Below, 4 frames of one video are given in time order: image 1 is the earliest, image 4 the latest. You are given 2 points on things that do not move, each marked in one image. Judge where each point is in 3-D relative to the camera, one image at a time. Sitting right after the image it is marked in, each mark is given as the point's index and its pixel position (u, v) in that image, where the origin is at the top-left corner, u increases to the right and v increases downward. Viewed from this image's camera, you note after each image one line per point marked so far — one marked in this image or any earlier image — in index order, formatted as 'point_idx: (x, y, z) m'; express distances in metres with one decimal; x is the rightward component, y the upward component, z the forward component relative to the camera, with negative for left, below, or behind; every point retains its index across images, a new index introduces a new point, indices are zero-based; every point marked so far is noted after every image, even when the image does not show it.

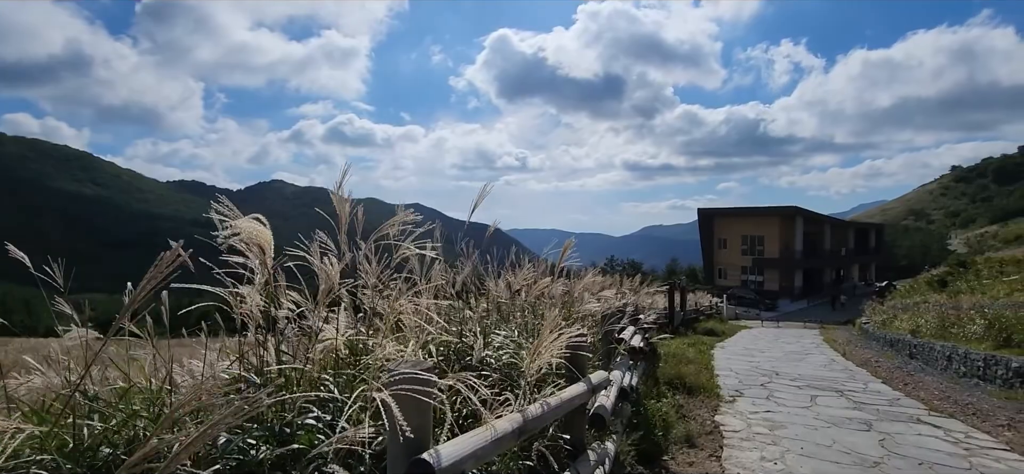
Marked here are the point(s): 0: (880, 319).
0: (+11.5, -2.6, +18.0) m
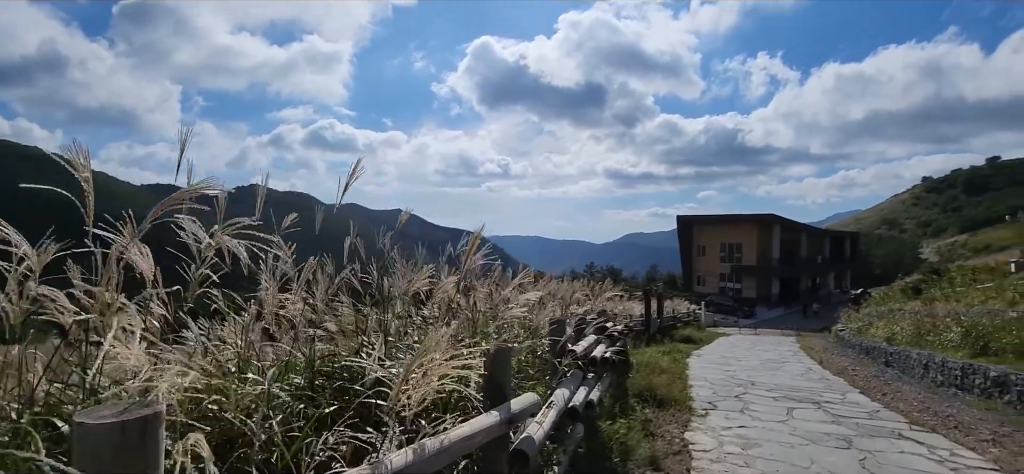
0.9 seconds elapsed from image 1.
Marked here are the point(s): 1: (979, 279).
0: (+10.7, -2.8, +17.9) m
1: (+14.2, -1.3, +17.4) m
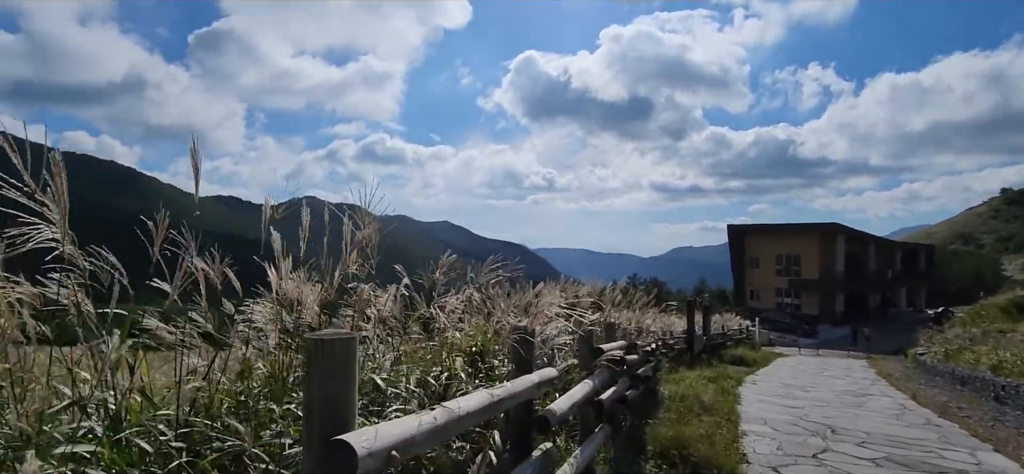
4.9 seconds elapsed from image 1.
0: (+11.3, -2.9, +14.9) m
1: (+14.8, -1.5, +14.2) m
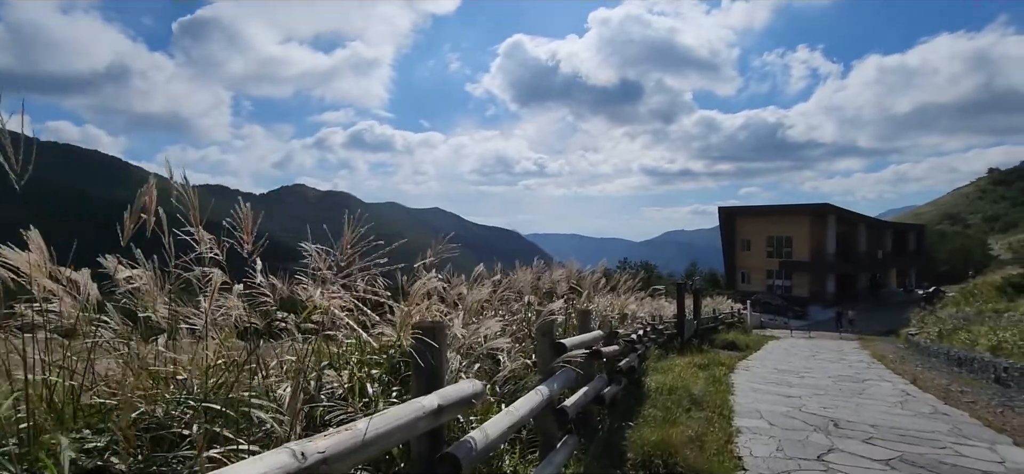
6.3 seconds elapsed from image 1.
0: (+10.9, -2.4, +14.5) m
1: (+14.3, -0.9, +13.8) m
